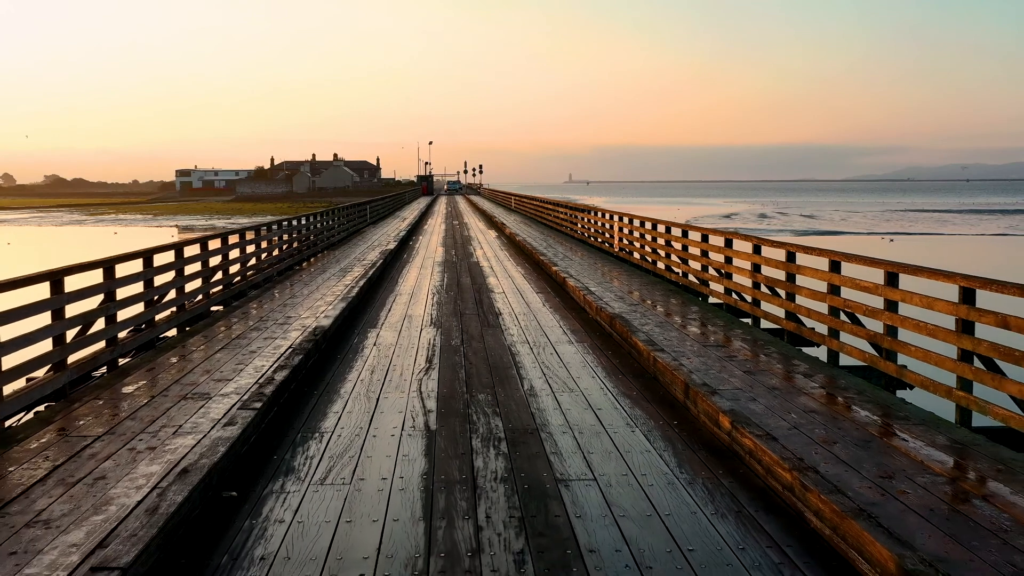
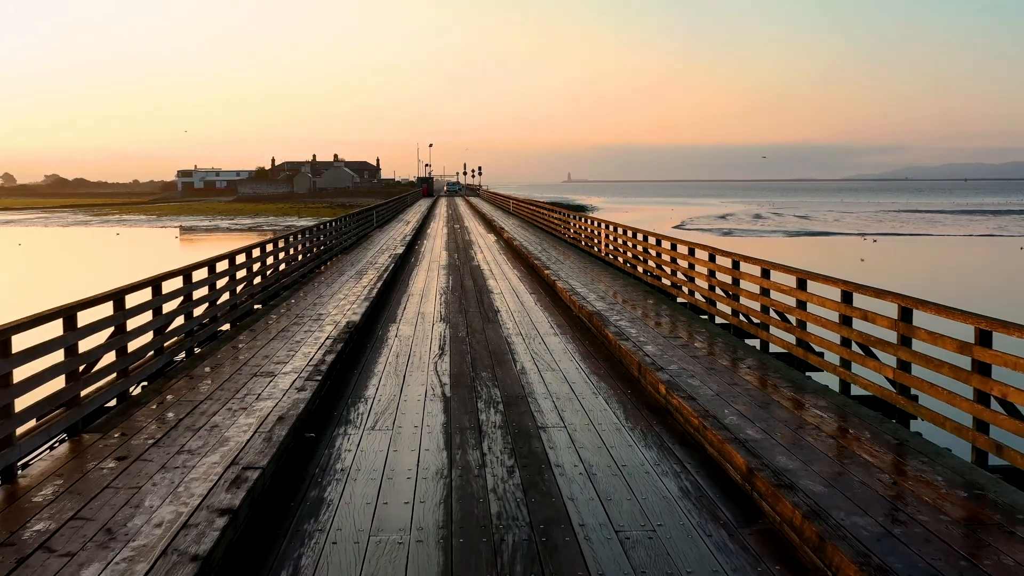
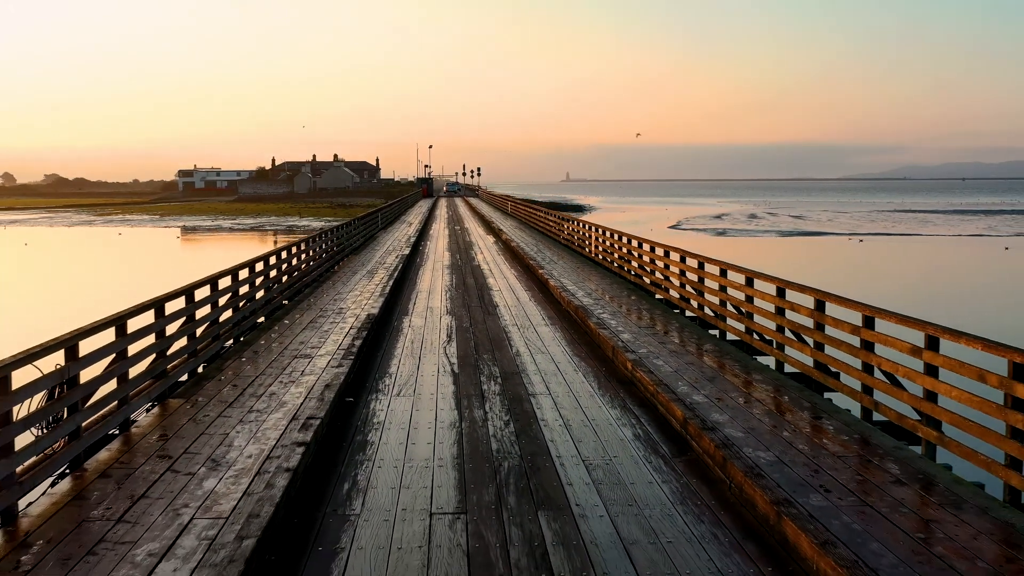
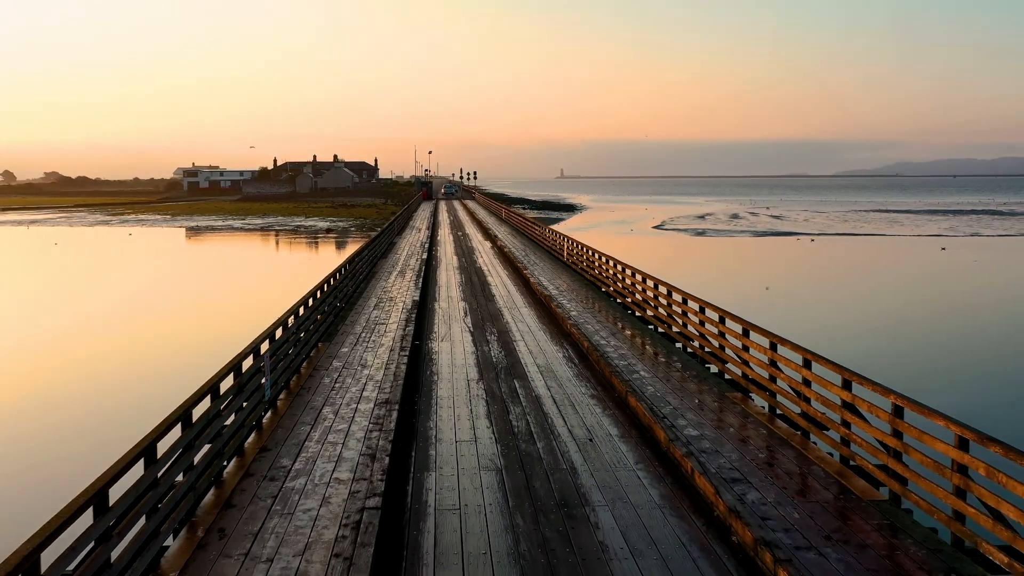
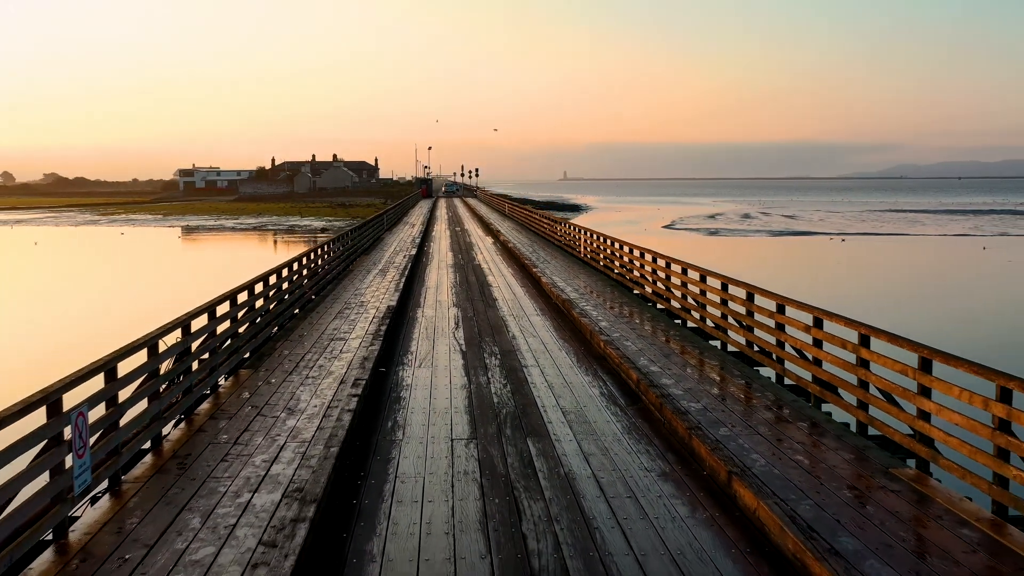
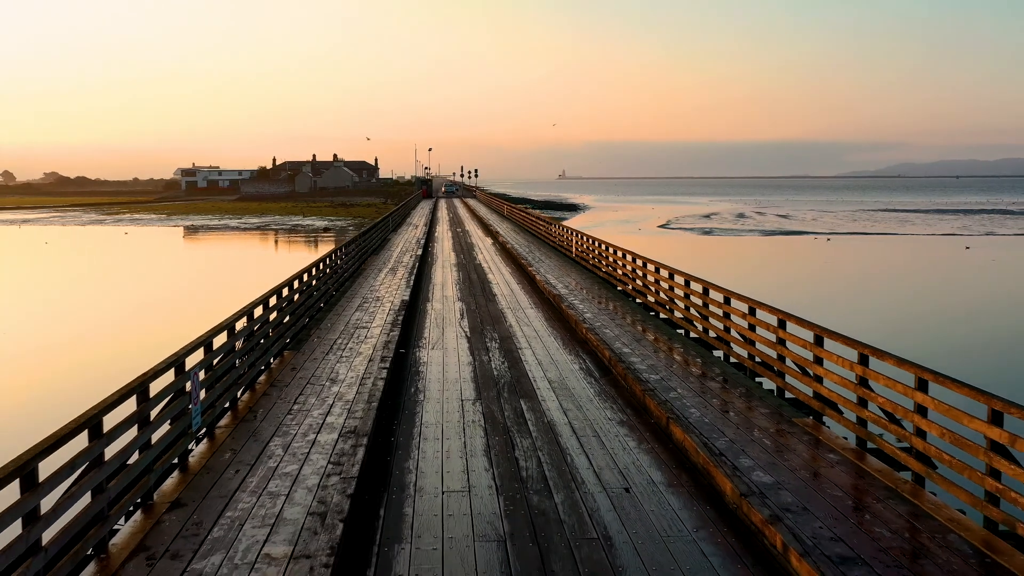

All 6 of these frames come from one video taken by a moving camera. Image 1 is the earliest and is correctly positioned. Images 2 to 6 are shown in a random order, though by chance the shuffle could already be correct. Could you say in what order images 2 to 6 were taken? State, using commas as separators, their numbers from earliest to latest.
2, 3, 5, 6, 4
